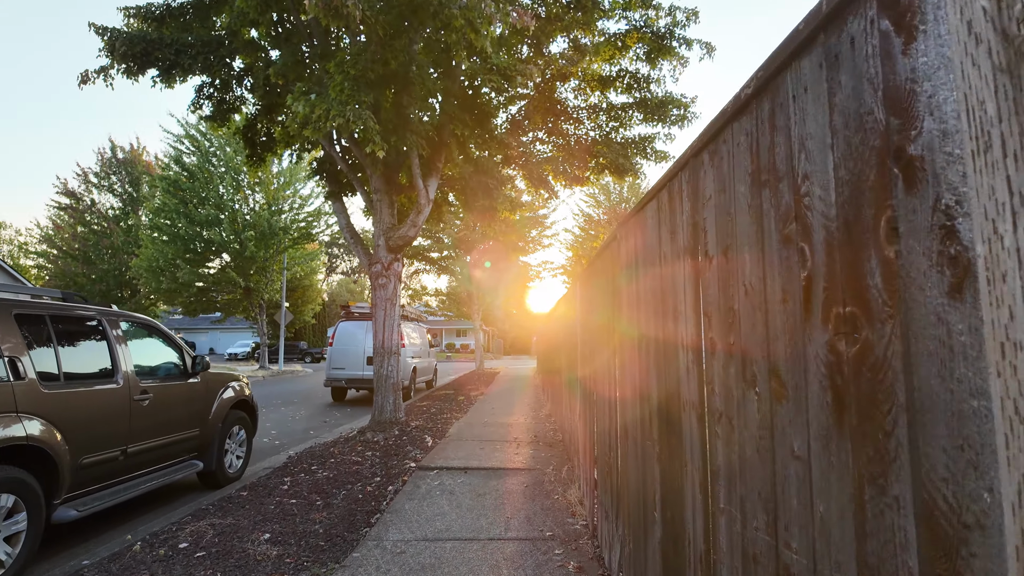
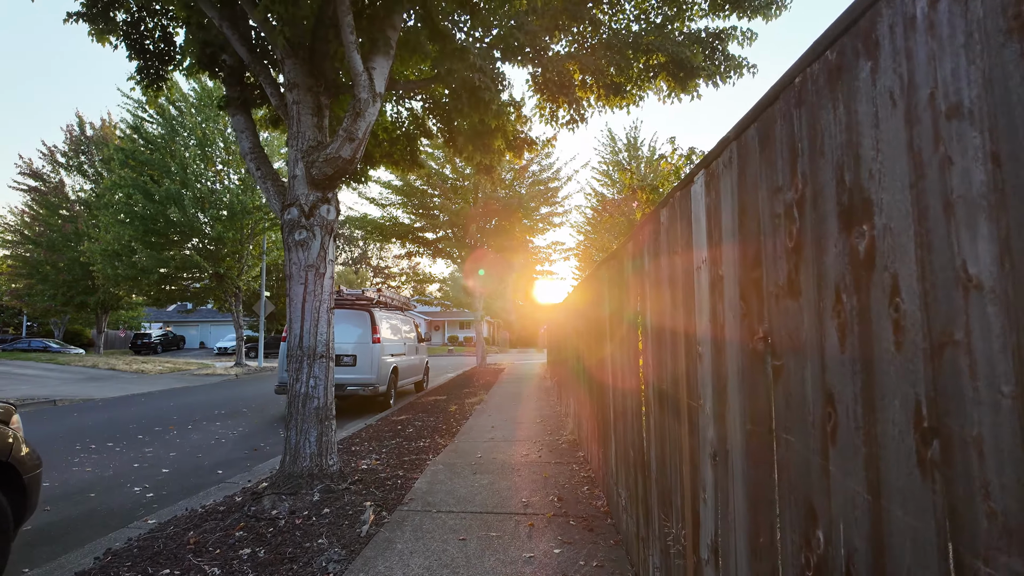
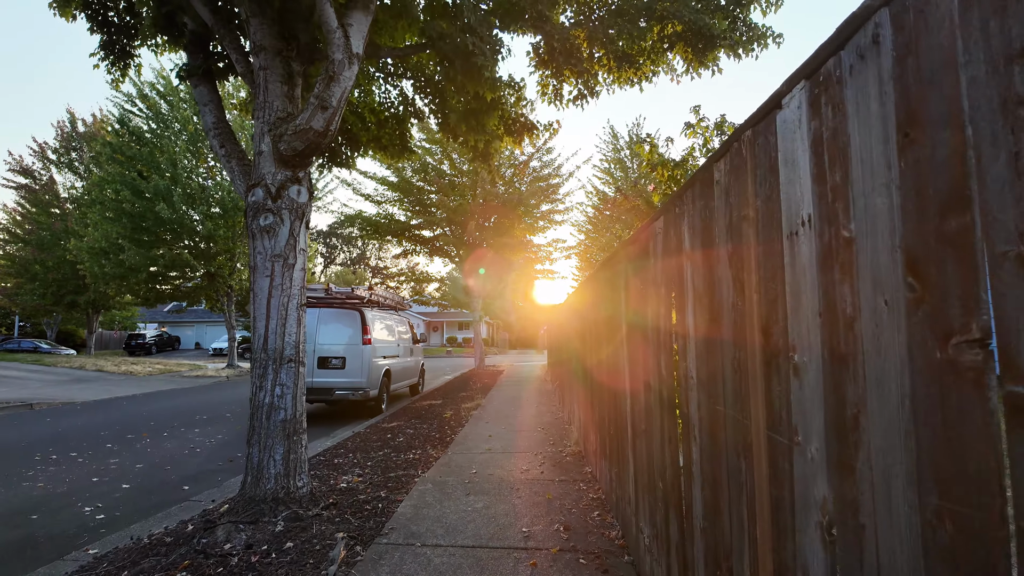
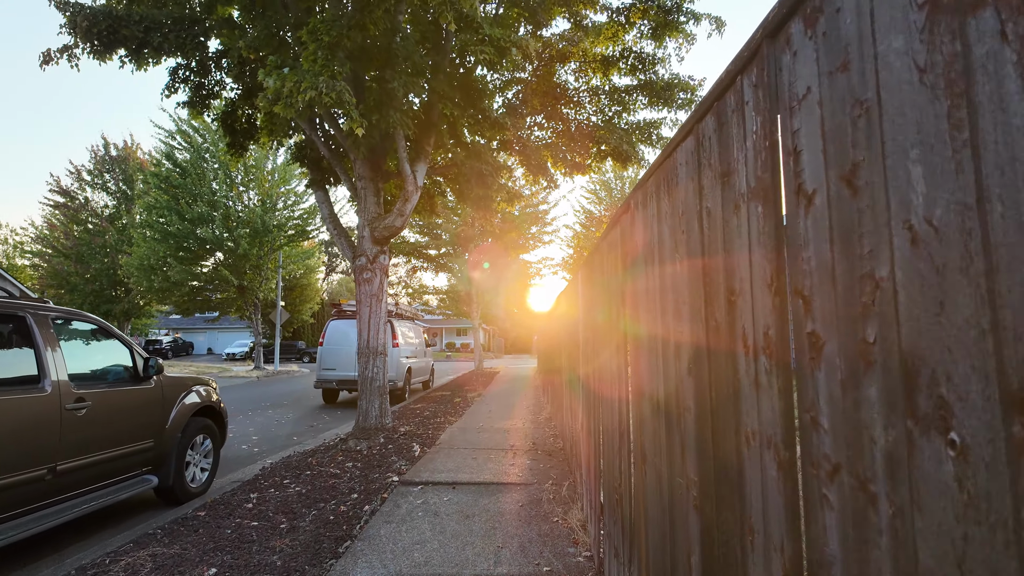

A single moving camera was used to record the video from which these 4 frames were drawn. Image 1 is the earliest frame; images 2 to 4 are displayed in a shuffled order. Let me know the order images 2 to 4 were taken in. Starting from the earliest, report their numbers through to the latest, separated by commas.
4, 2, 3
